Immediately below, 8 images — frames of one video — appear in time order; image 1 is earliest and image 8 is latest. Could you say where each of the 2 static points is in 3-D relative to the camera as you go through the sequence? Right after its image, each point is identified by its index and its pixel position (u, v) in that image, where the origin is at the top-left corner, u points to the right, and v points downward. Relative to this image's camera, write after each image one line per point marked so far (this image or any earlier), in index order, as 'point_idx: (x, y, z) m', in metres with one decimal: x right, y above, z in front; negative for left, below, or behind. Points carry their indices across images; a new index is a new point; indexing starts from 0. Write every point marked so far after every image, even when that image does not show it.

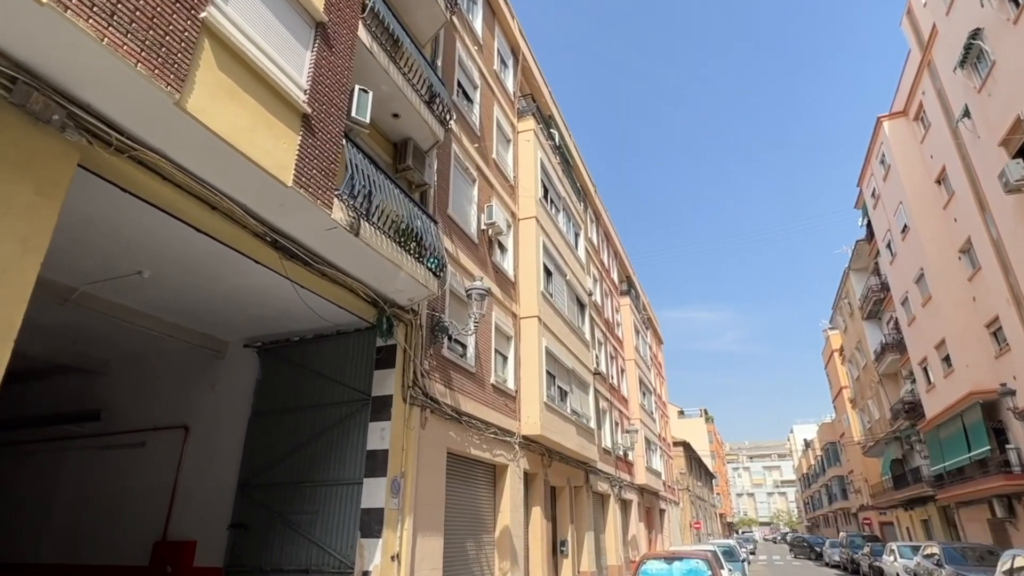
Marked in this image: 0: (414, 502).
0: (-1.3, -2.8, +7.6) m
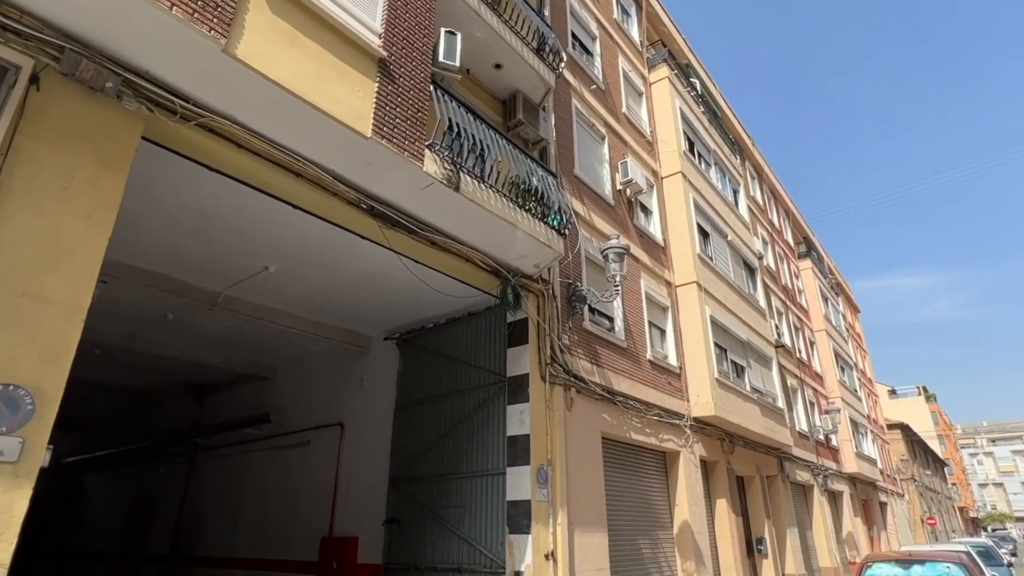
0: (+0.6, -2.4, +6.7) m
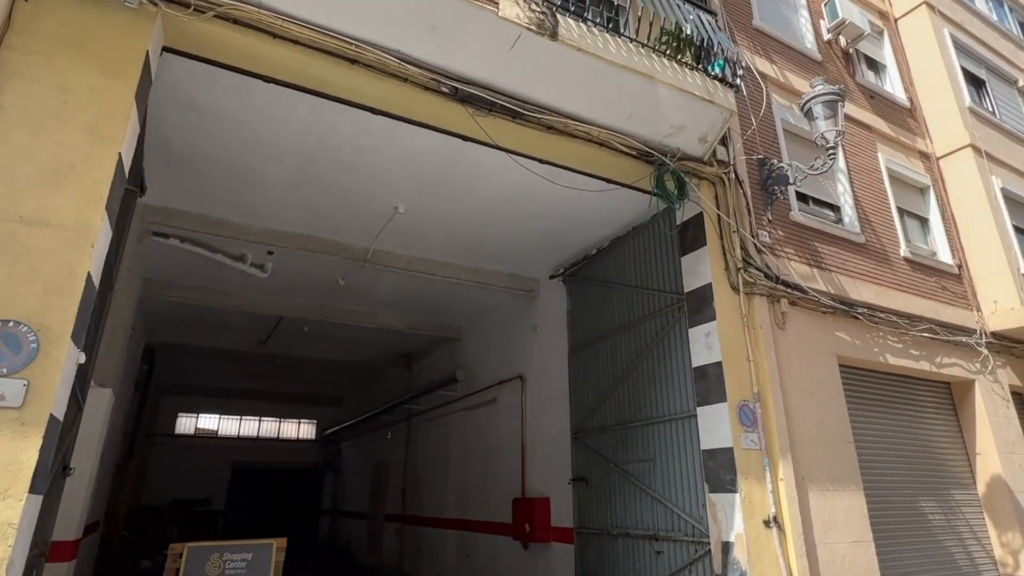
0: (+2.3, -1.3, +4.9) m
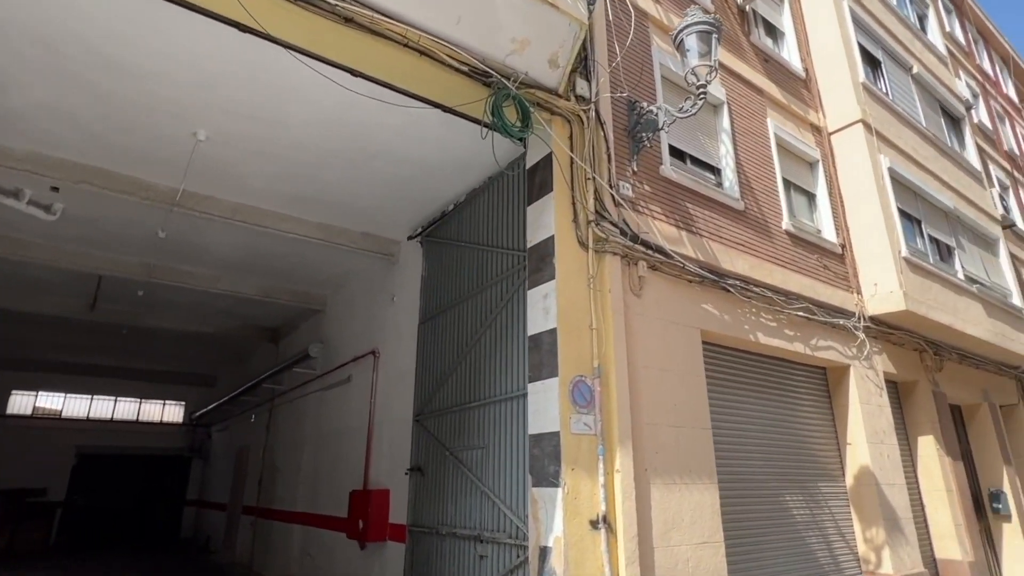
0: (+0.9, -0.9, +4.1) m
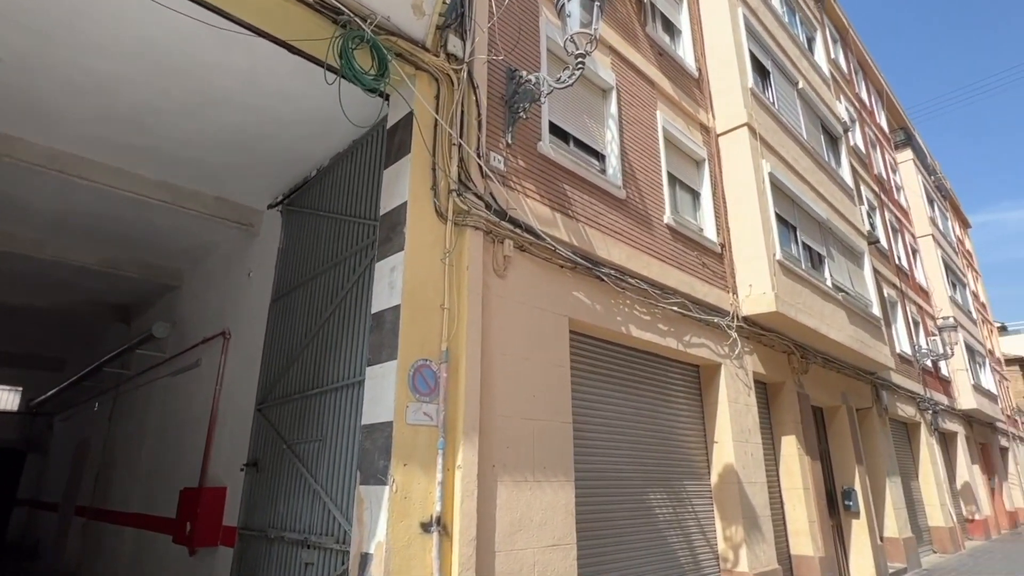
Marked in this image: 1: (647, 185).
0: (-0.2, -0.8, +3.7) m
1: (+1.4, +1.1, +6.1) m
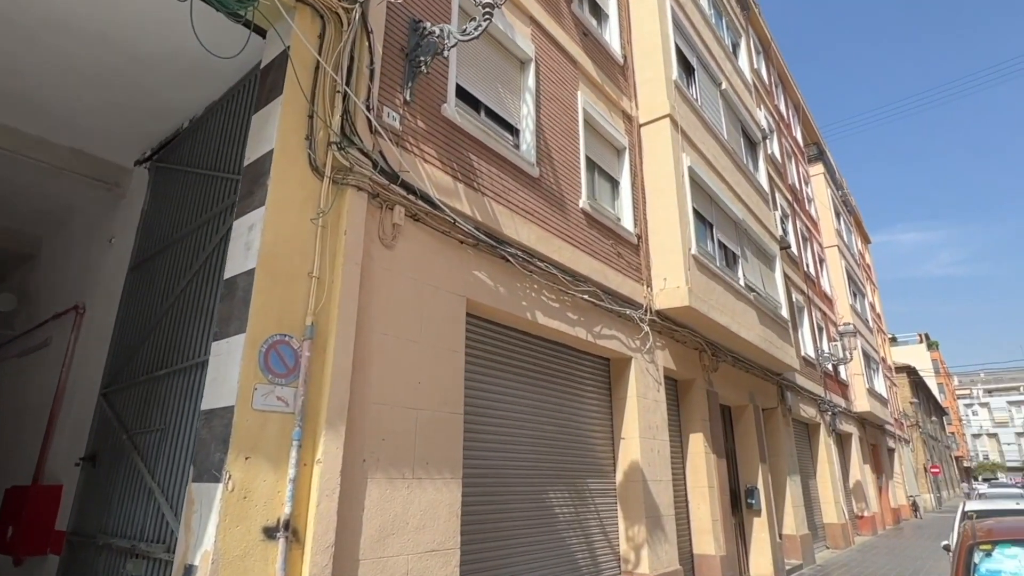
0: (-0.9, -0.6, +3.2) m
1: (+0.5, +1.2, +5.7) m
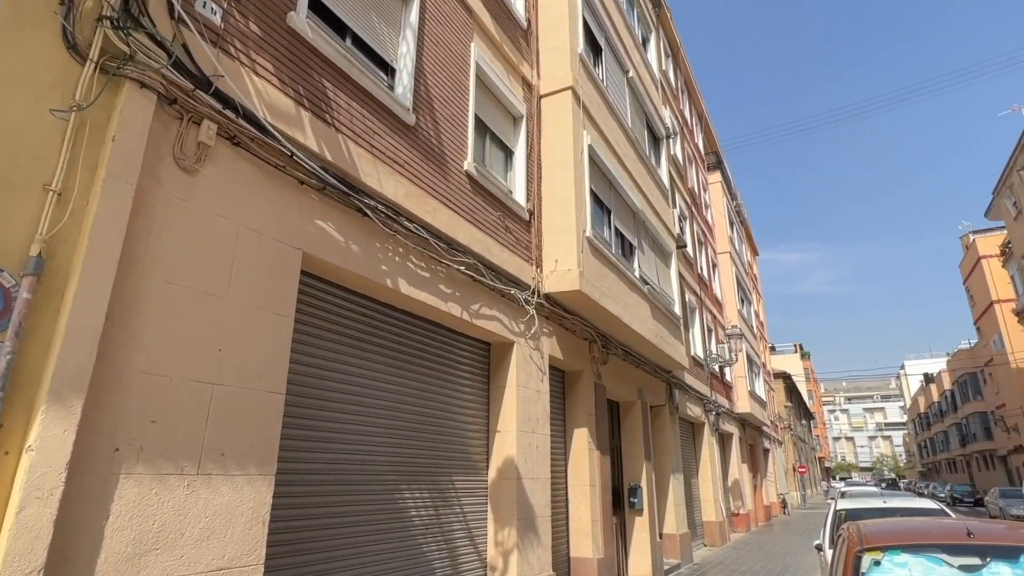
0: (-1.6, -0.3, +2.3) m
1: (-0.6, +1.5, +5.0) m
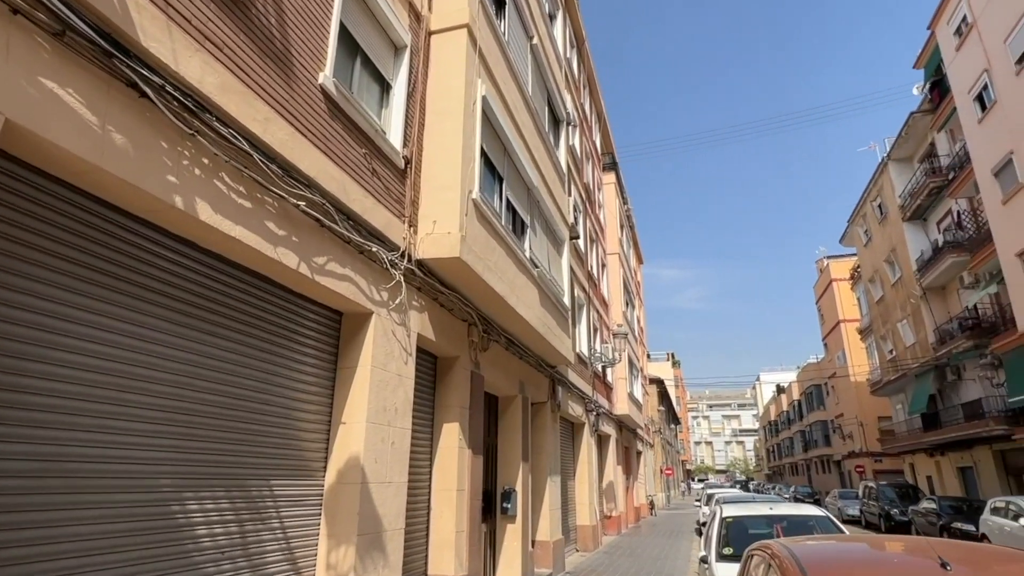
0: (-2.1, +0.1, +1.0) m
1: (-1.4, +1.8, +3.9) m
